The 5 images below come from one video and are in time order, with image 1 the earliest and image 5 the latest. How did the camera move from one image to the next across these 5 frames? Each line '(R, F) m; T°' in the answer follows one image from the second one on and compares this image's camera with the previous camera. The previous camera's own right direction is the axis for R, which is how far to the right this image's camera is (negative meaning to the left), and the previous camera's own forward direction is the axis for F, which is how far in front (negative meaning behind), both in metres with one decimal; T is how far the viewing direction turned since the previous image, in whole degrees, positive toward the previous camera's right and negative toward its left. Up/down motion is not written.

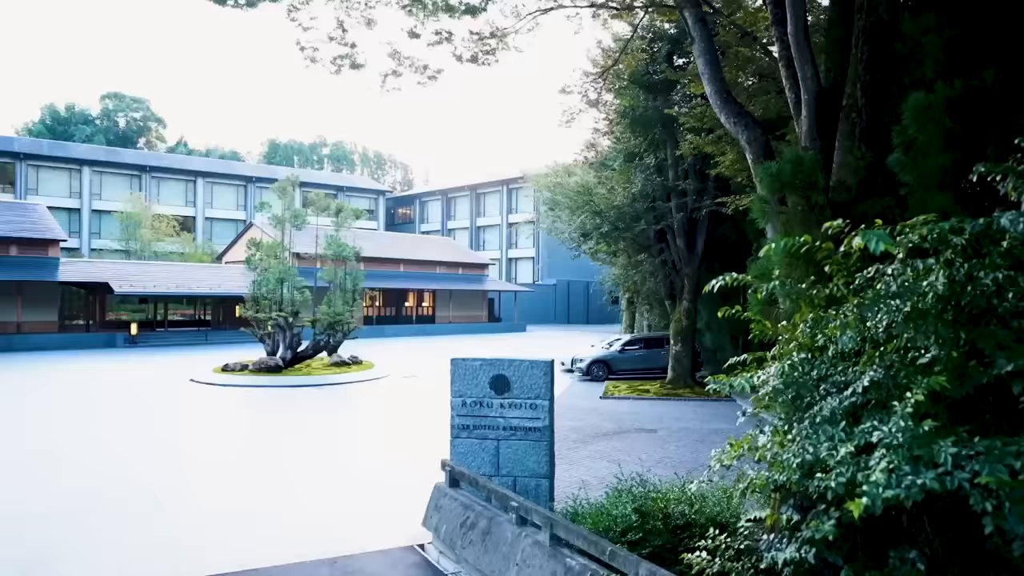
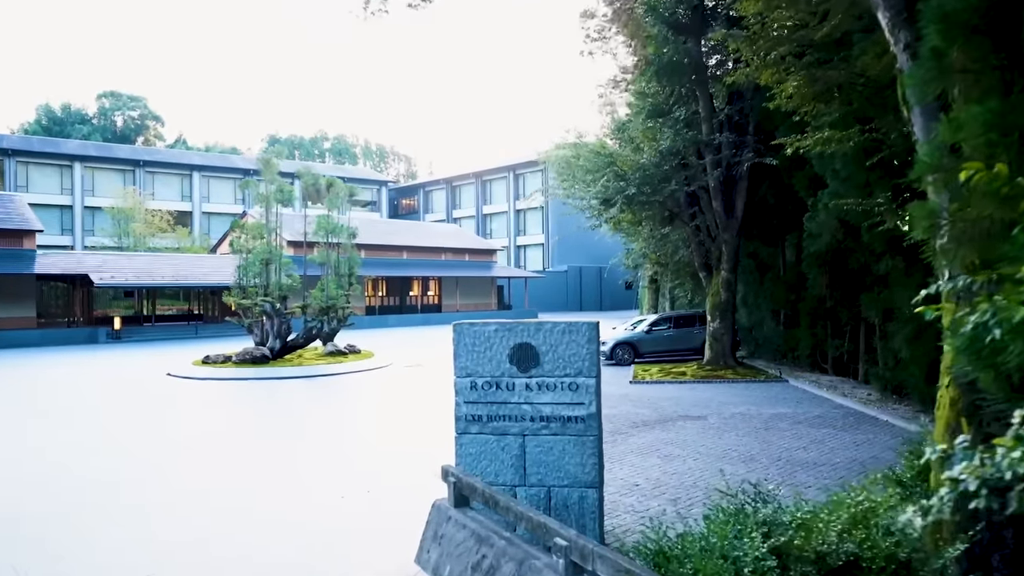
(-0.1, +2.1) m; -1°
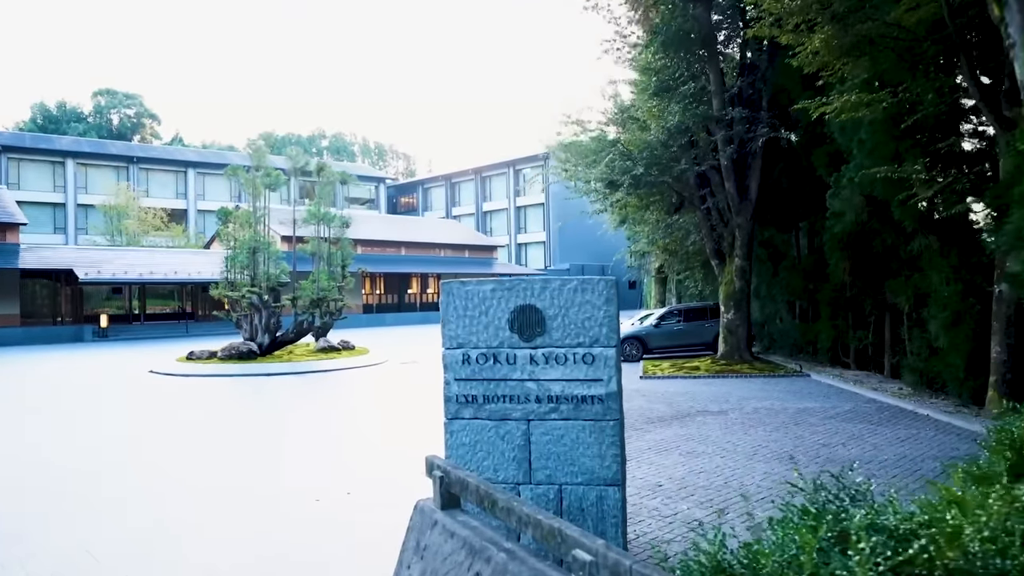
(0.0, +0.9) m; 0°
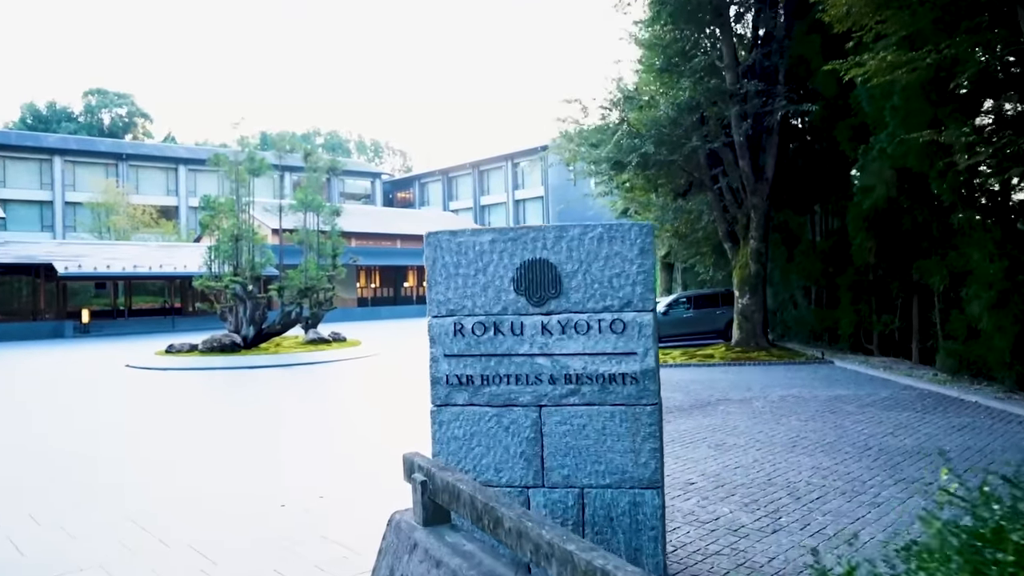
(0.0, +0.9) m; 0°
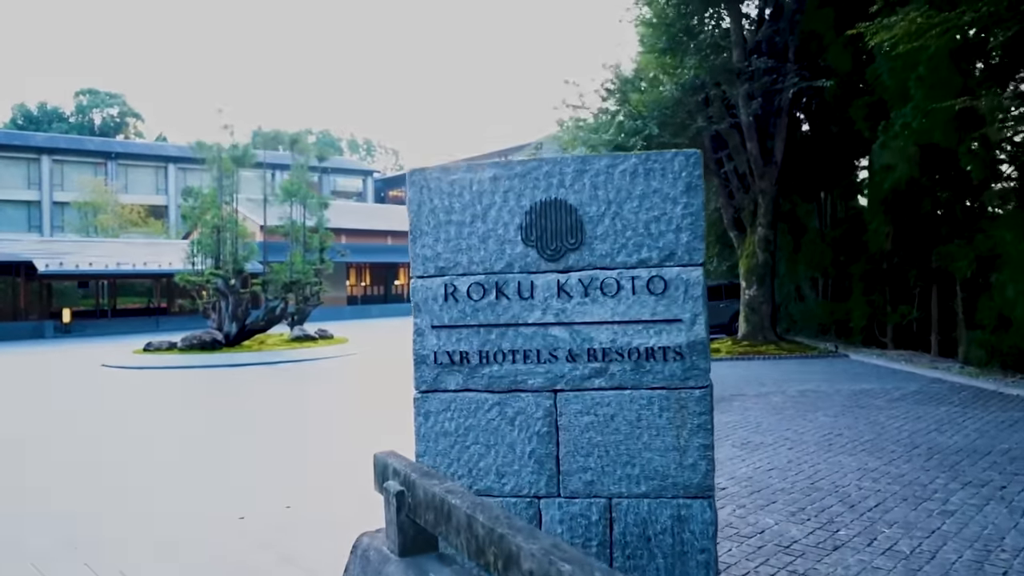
(0.0, +0.7) m; 0°
